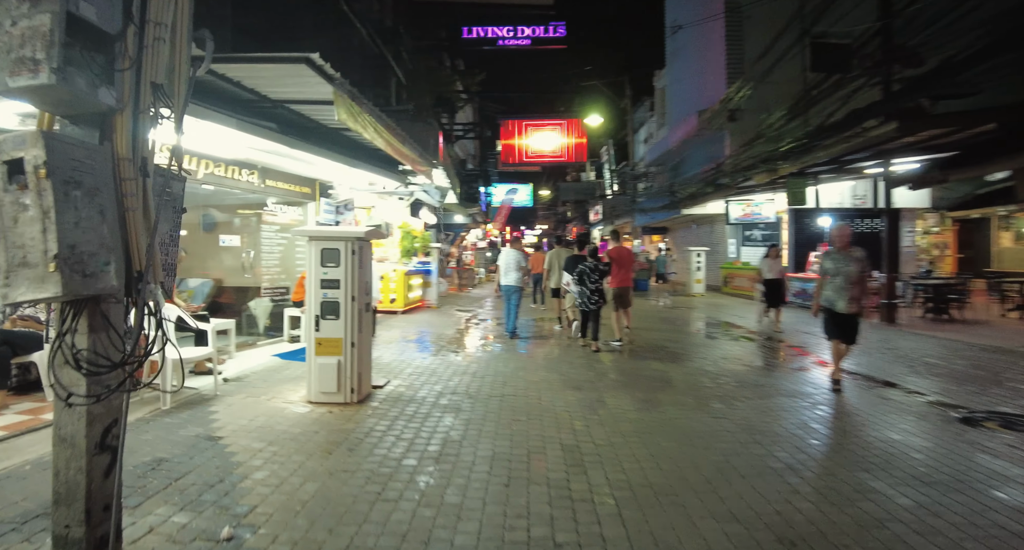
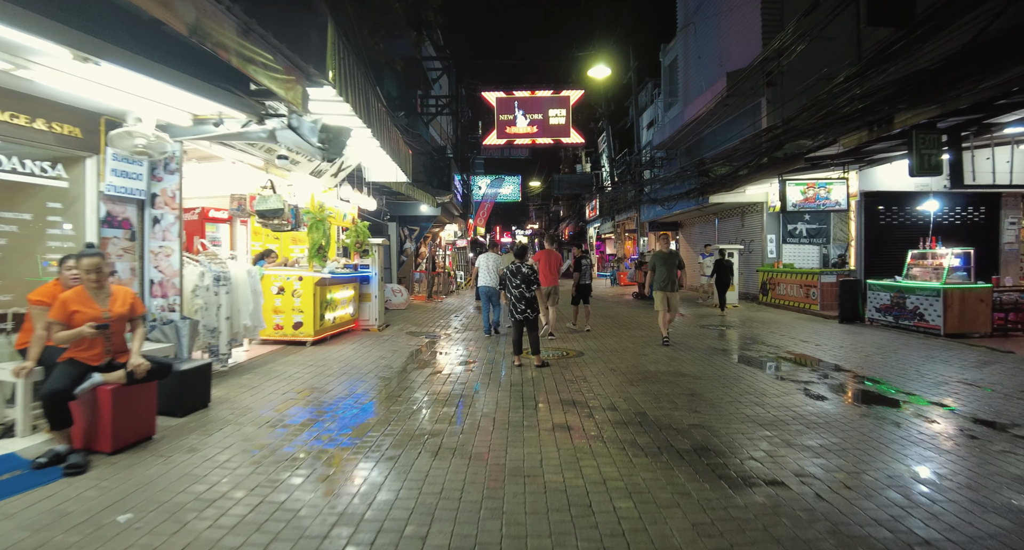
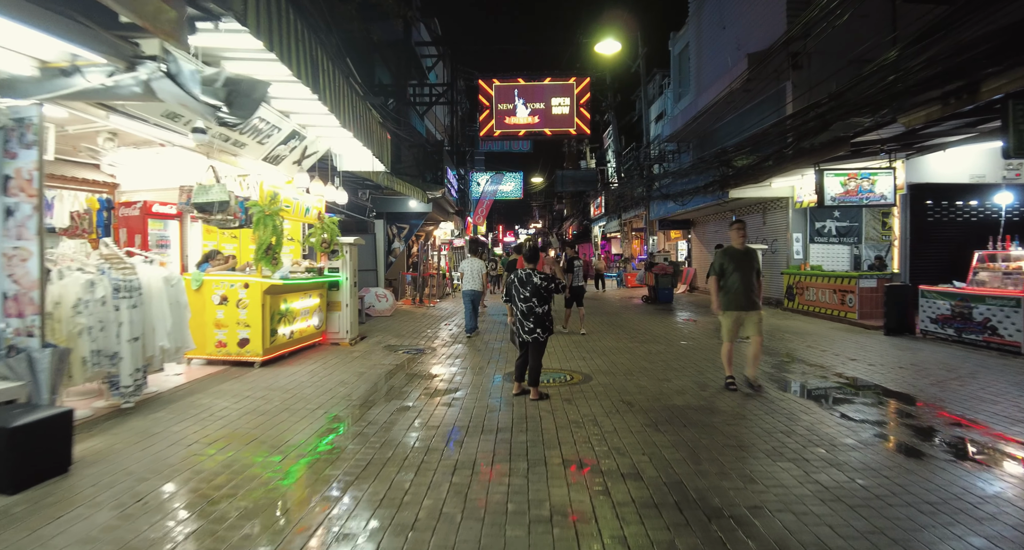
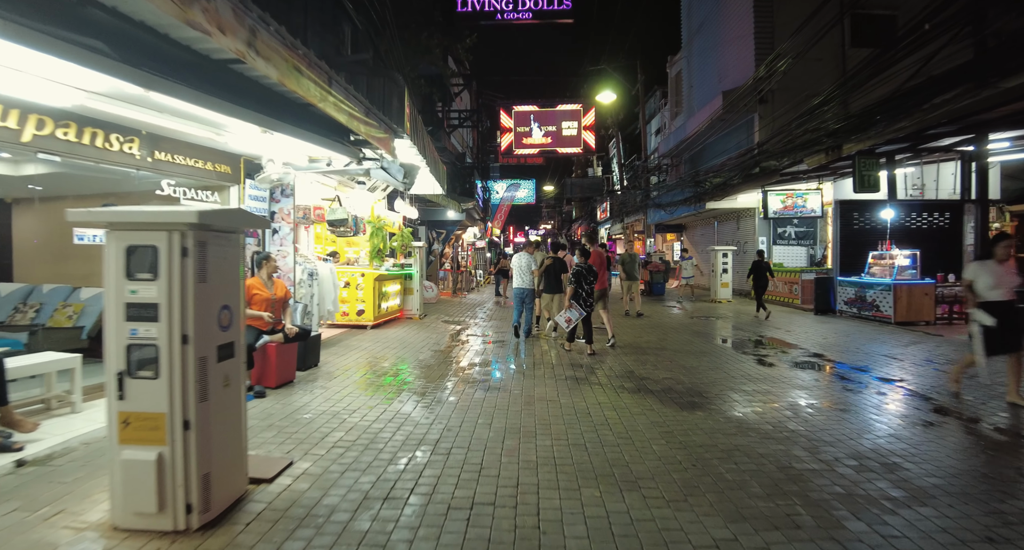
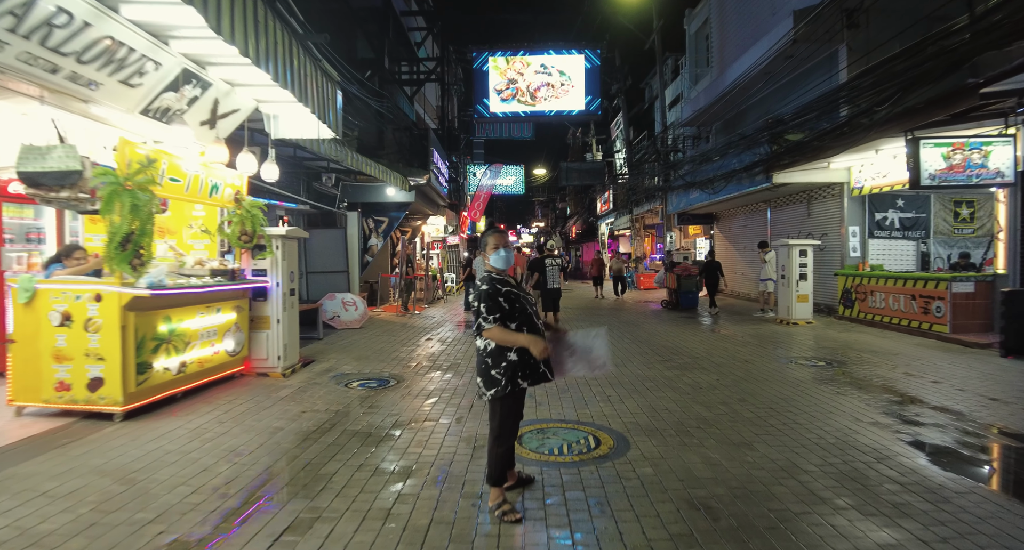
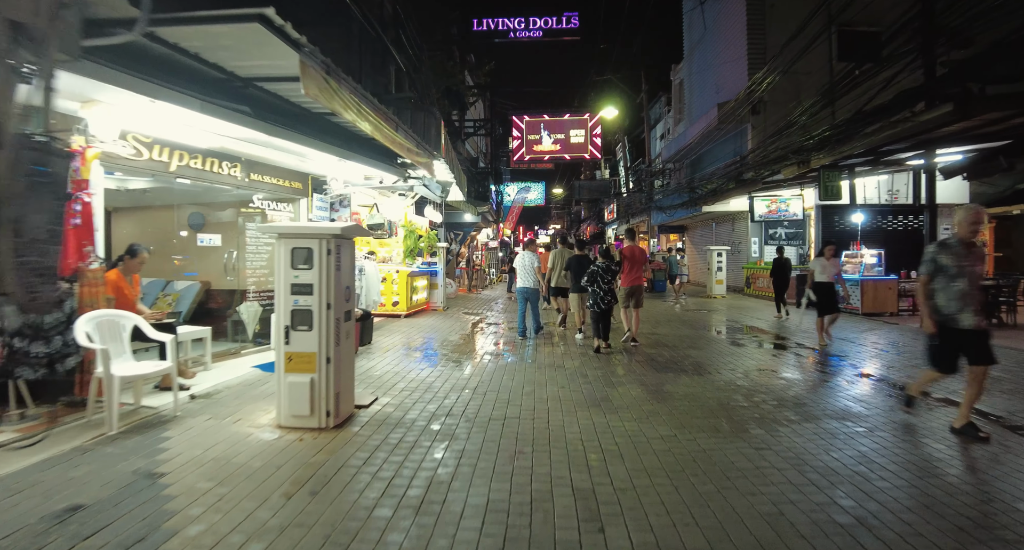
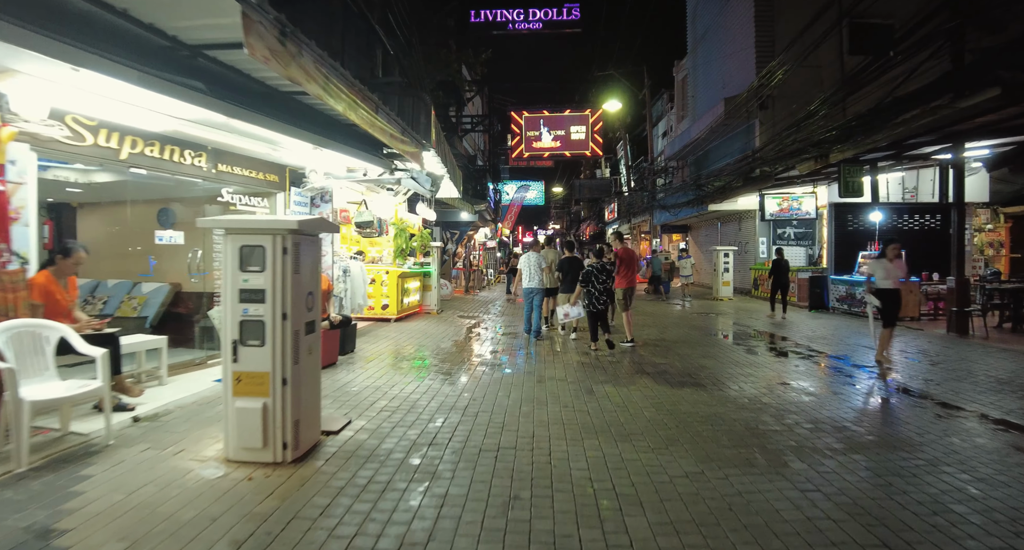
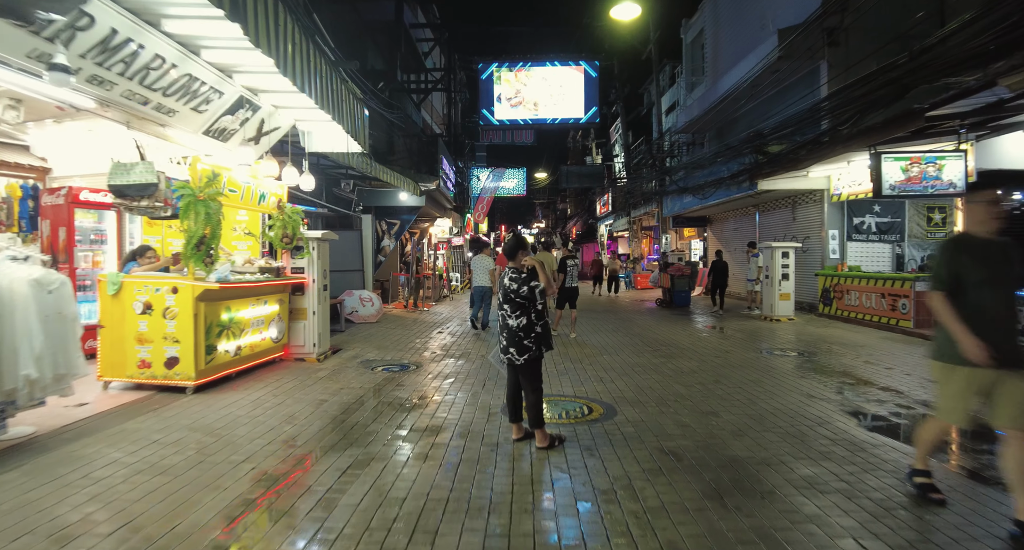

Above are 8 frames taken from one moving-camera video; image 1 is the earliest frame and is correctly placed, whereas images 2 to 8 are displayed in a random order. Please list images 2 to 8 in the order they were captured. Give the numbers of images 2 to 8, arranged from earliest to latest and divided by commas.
6, 7, 4, 2, 3, 8, 5
